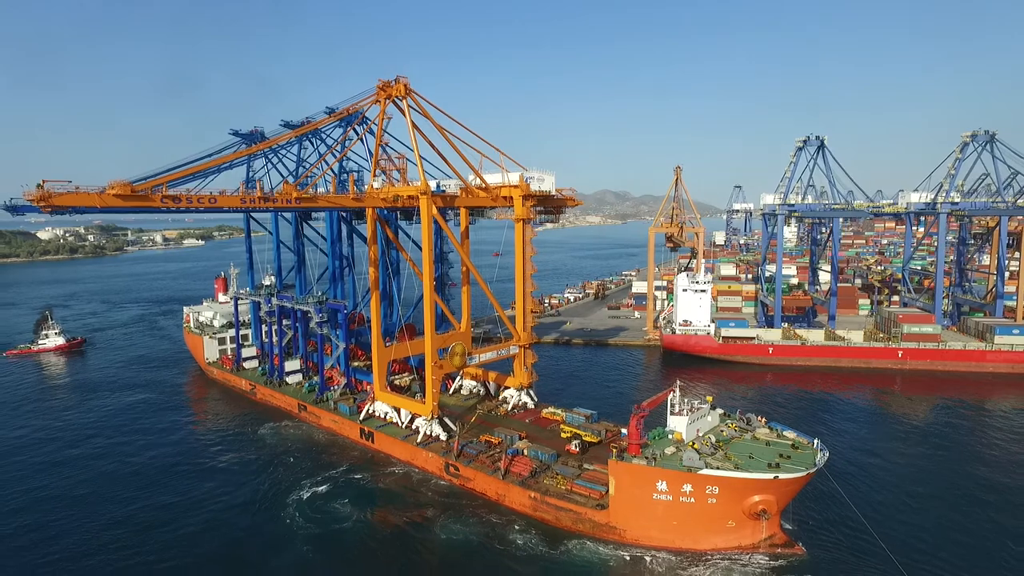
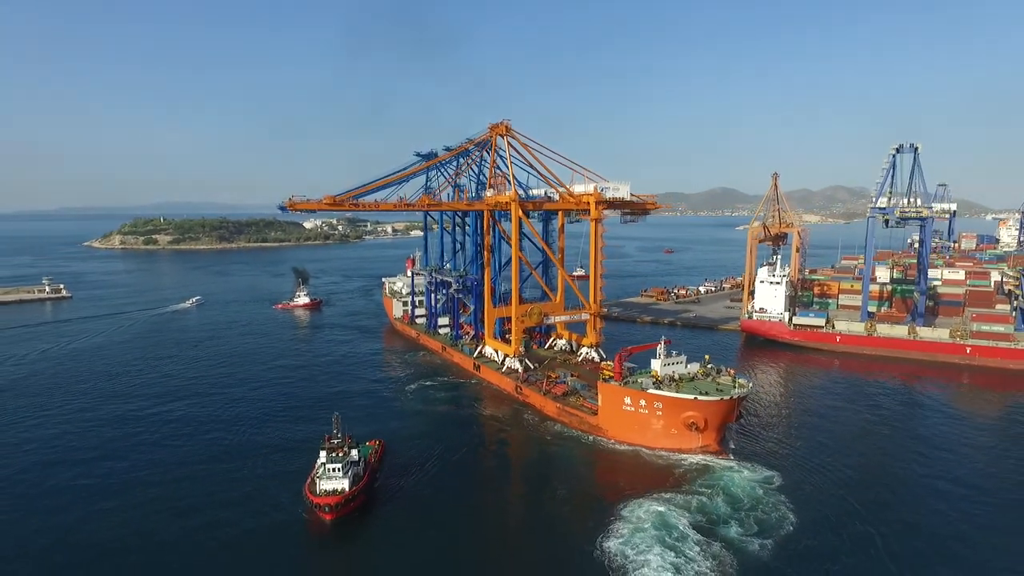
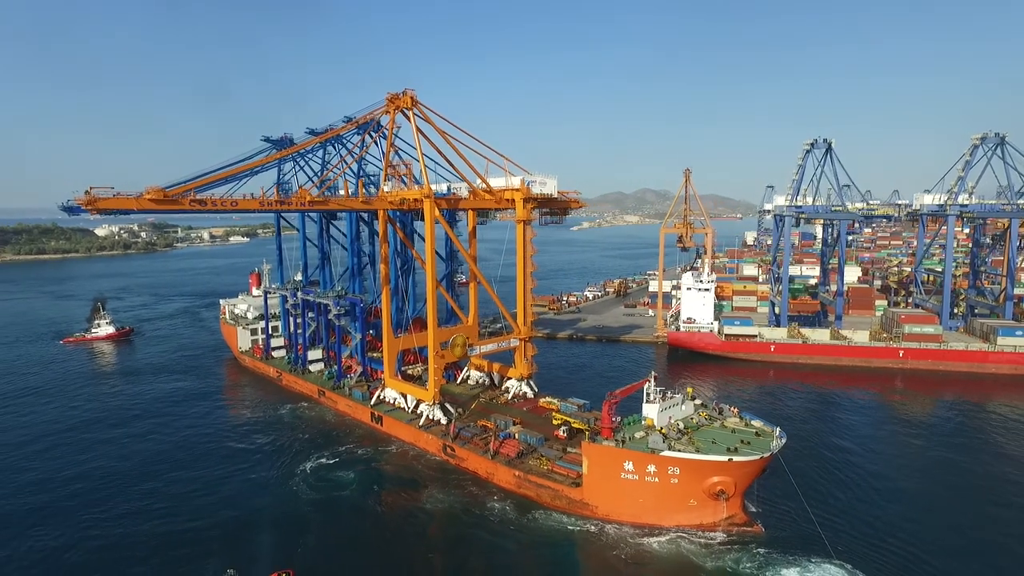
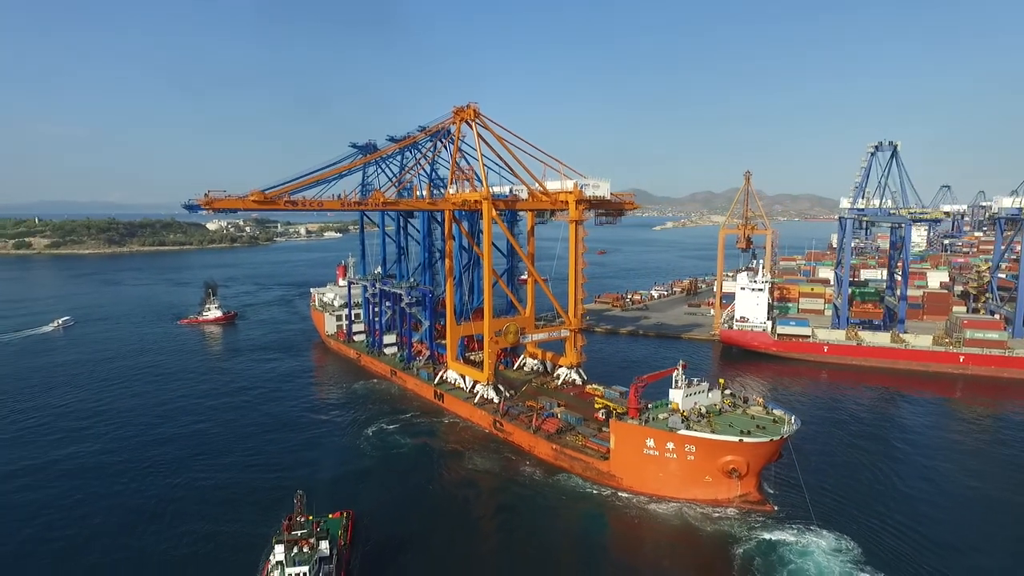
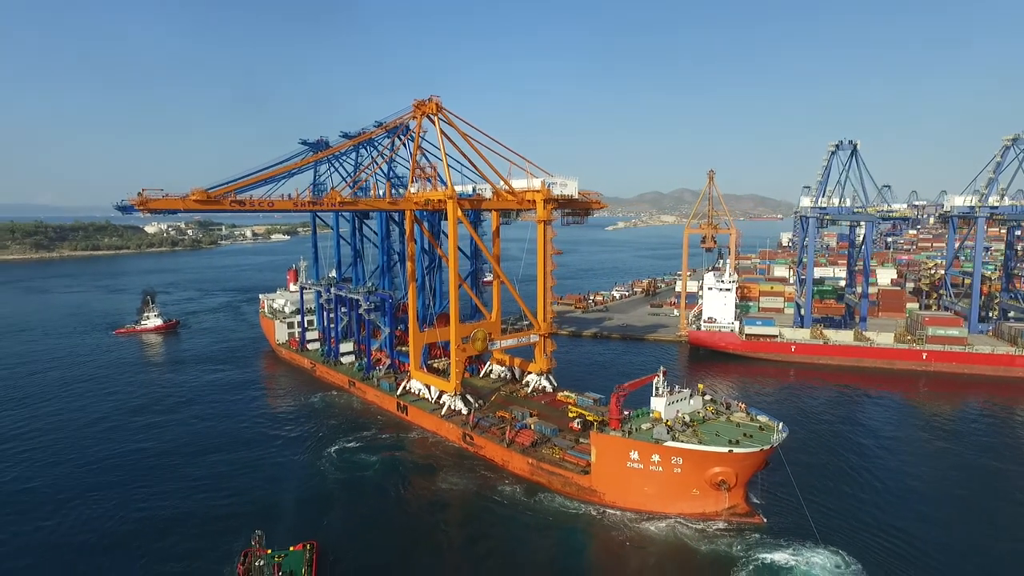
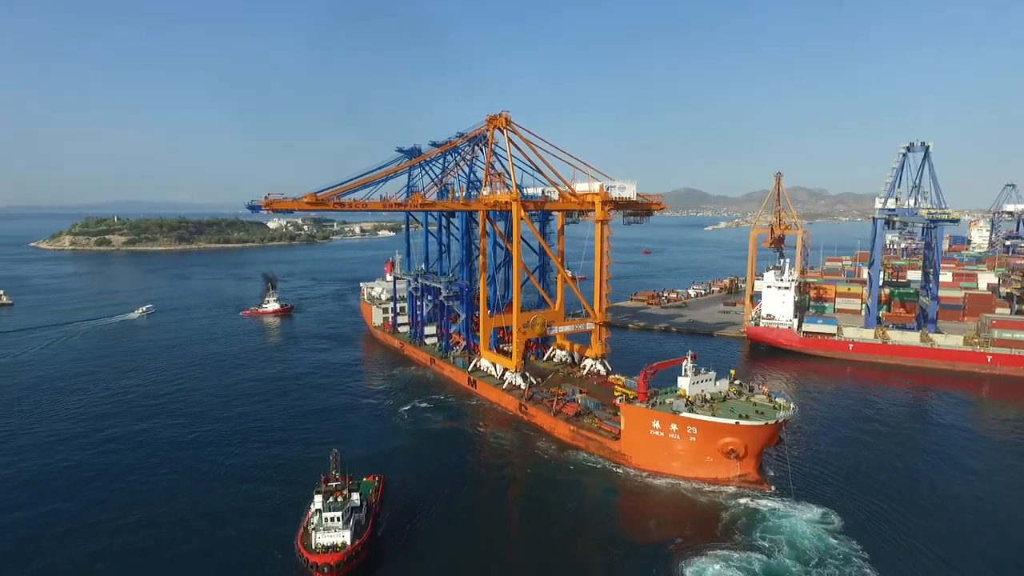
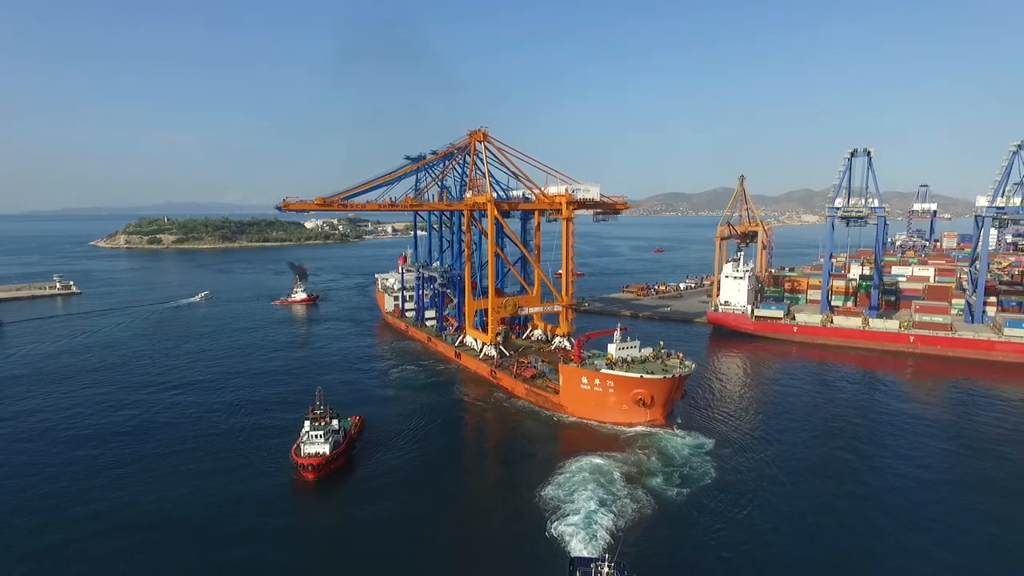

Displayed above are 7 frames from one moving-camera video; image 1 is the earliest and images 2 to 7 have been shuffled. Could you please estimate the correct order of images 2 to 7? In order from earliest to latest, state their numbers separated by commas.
3, 5, 4, 6, 2, 7
